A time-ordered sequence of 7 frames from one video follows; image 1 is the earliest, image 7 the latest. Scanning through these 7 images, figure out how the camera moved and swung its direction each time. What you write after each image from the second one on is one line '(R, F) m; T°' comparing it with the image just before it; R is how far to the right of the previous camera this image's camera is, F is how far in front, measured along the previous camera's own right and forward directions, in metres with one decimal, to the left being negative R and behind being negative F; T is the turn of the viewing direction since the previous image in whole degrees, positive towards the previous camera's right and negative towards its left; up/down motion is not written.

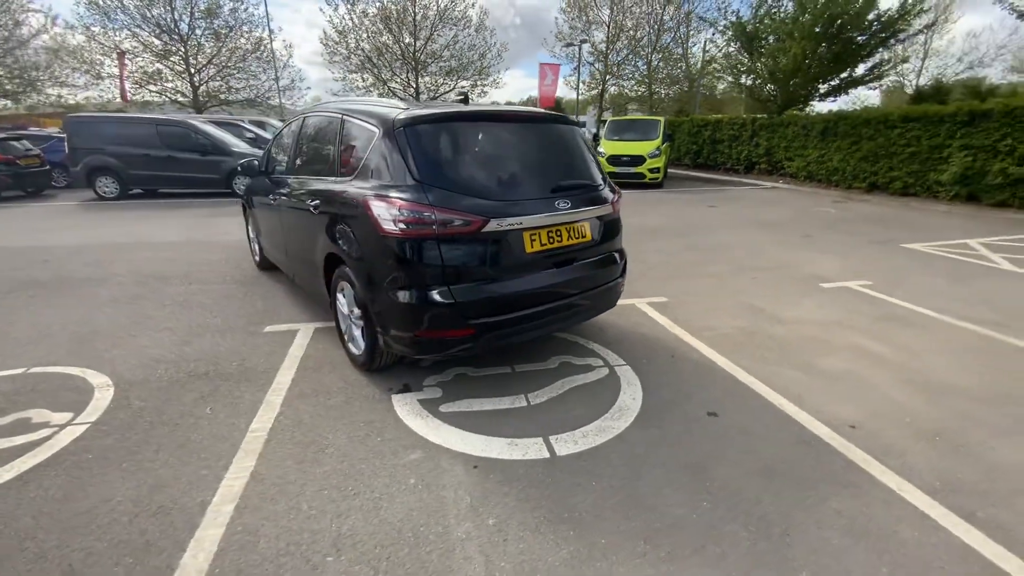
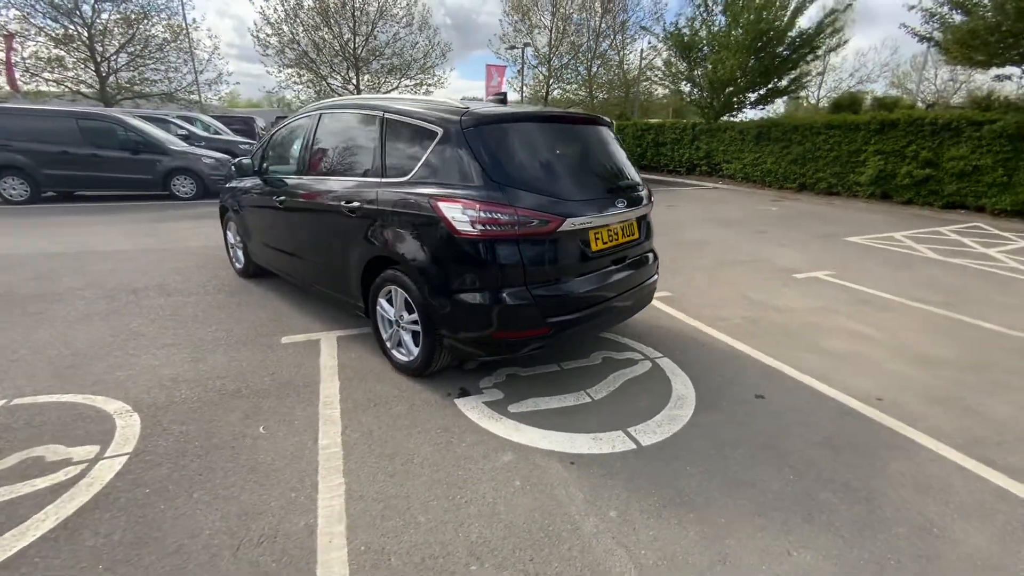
(-0.9, 0.0) m; +8°
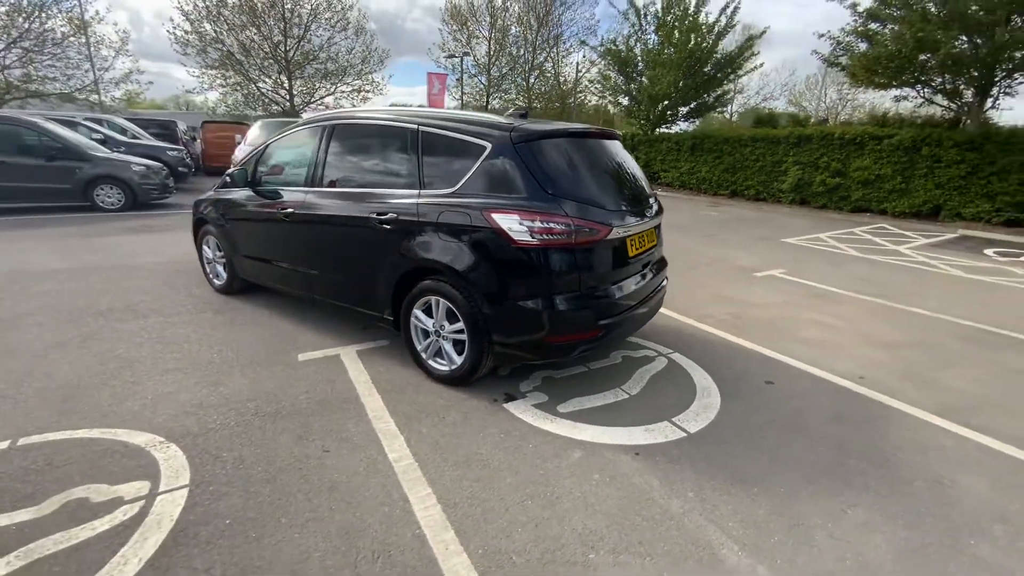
(-0.8, -0.1) m; +8°
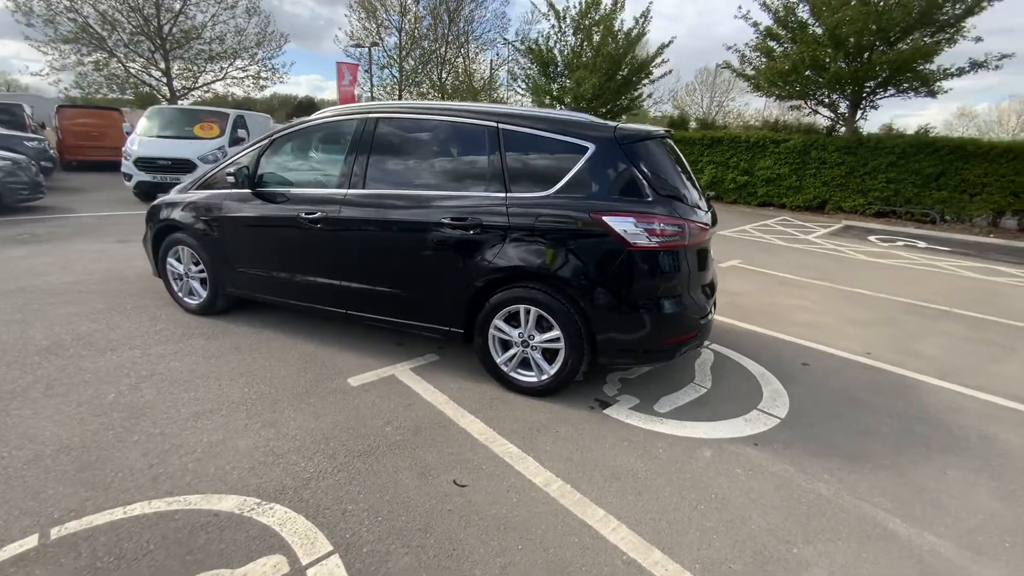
(-1.4, +0.3) m; +12°
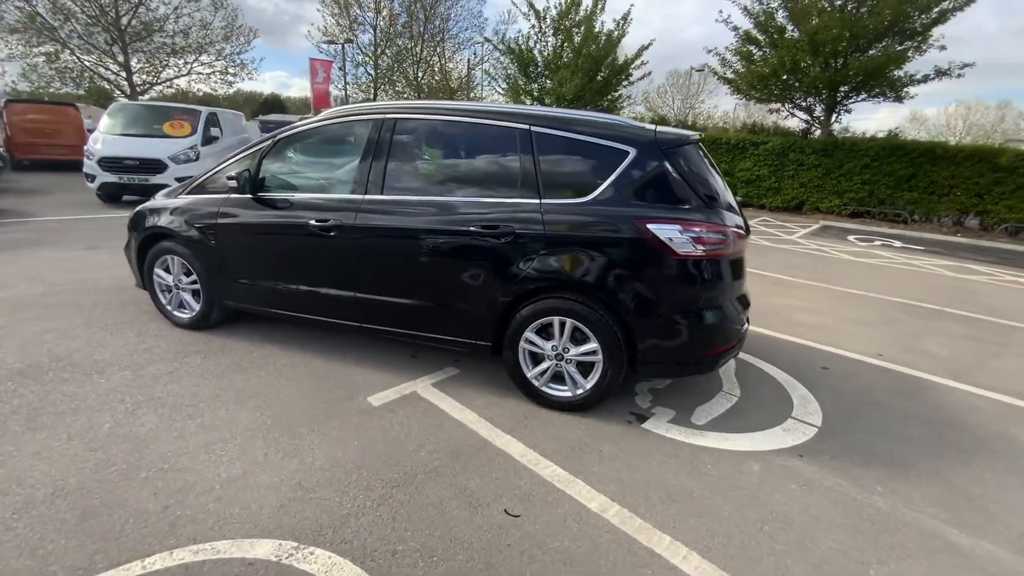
(-0.4, +0.2) m; +3°
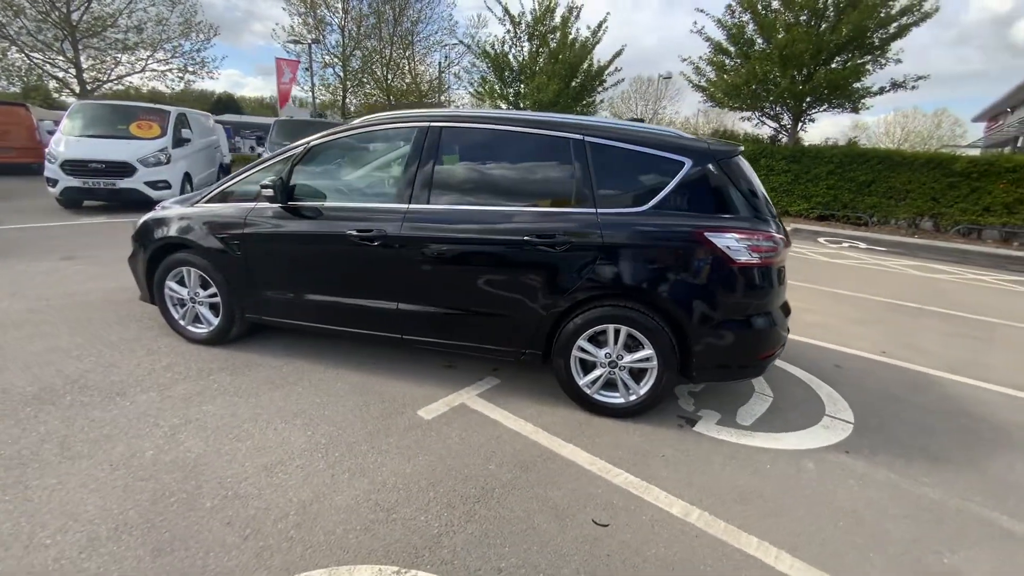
(-0.6, 0.0) m; +4°
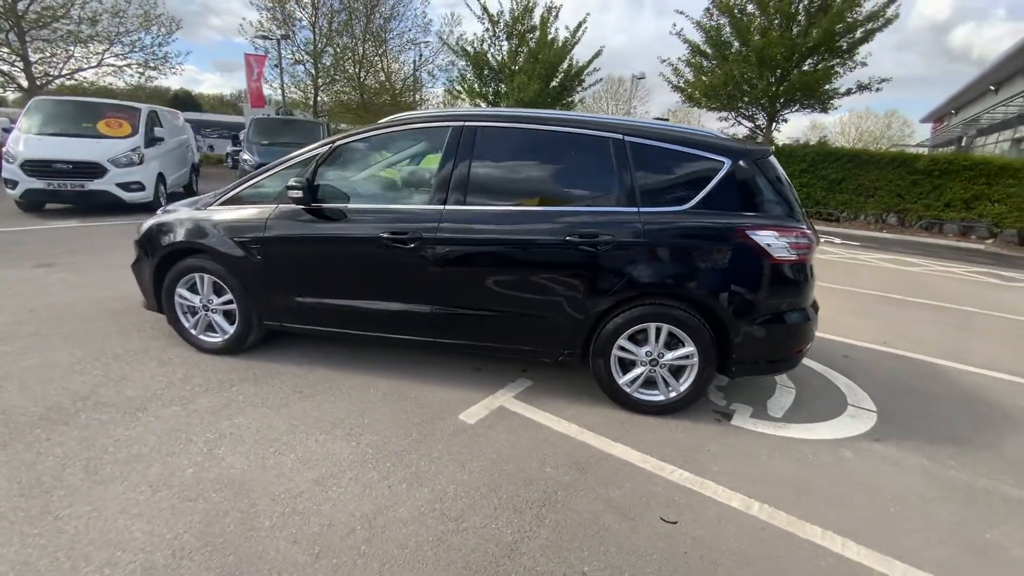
(-0.5, 0.0) m; +3°
